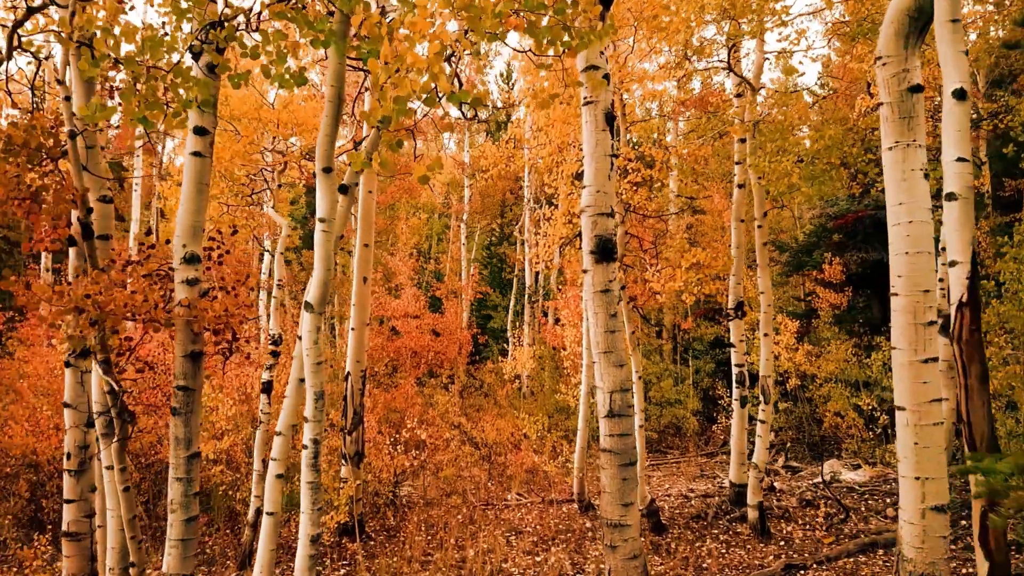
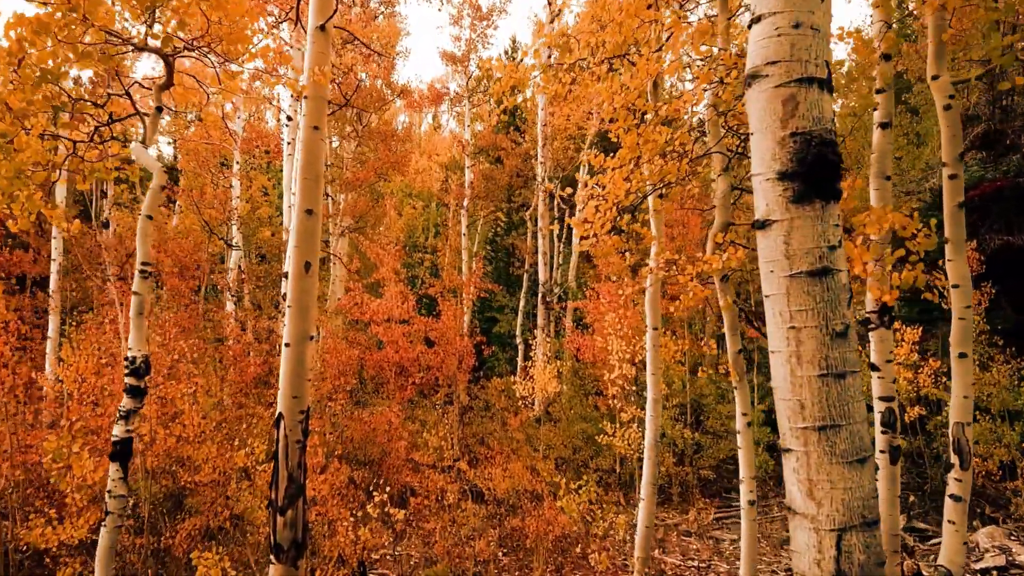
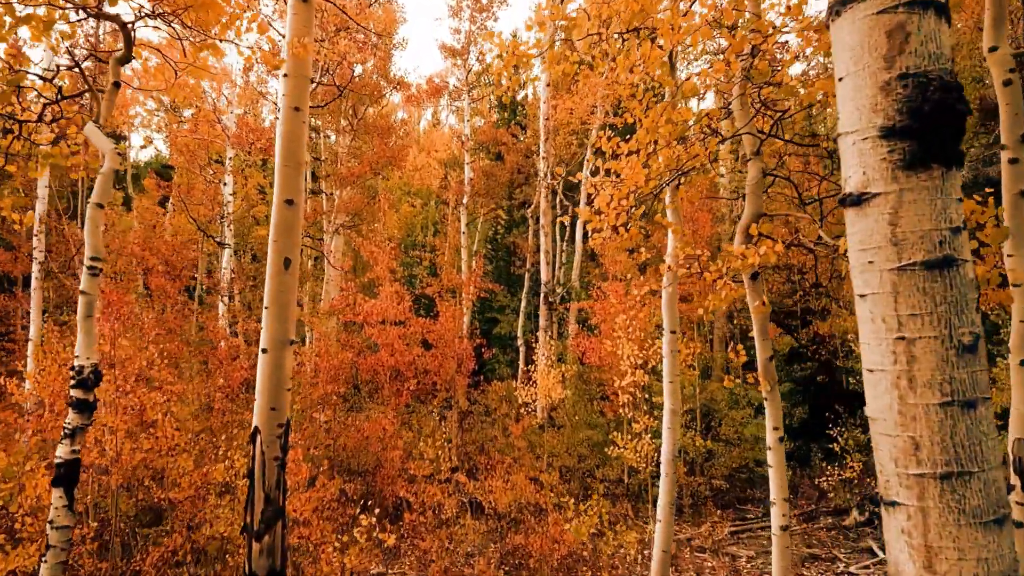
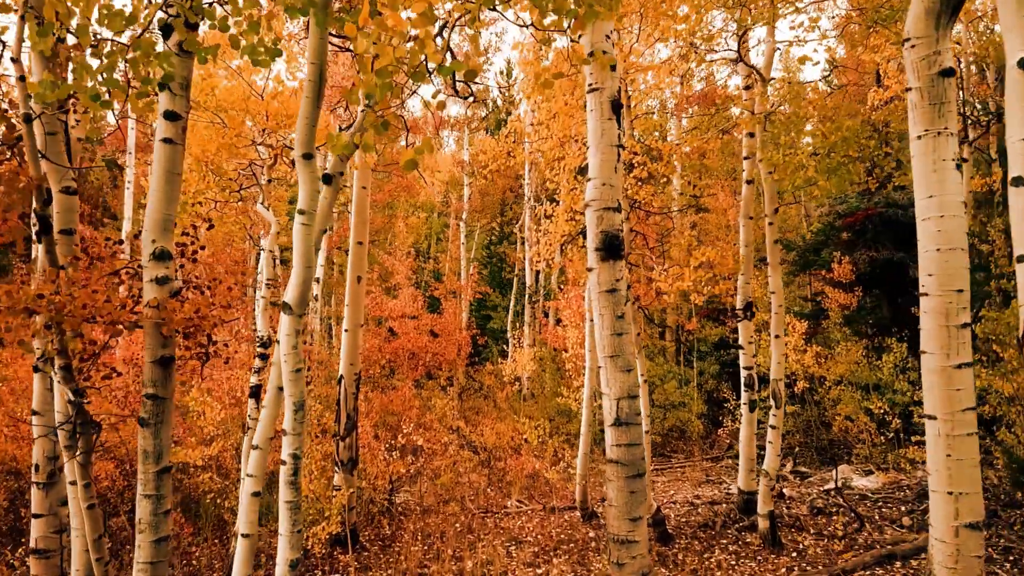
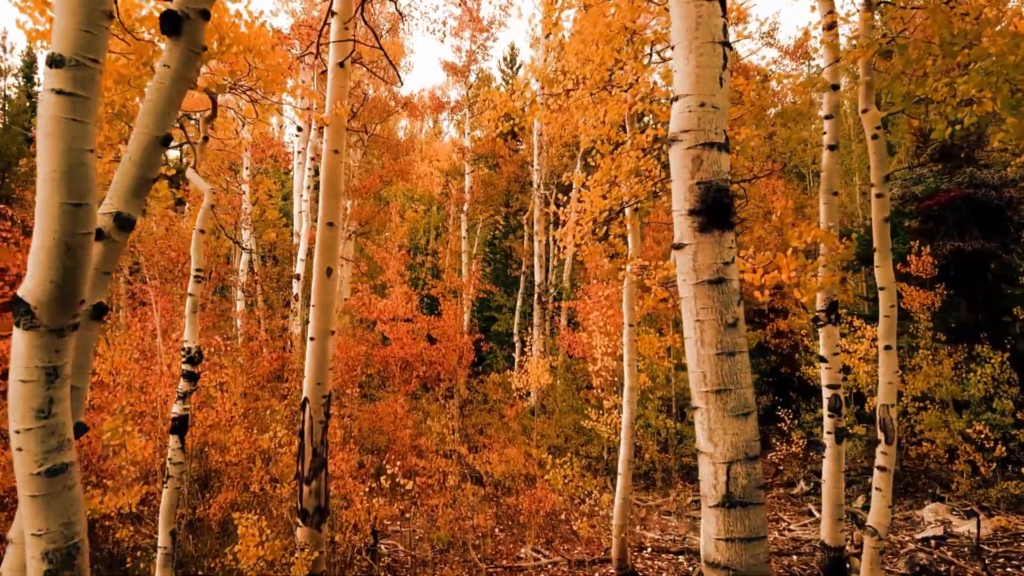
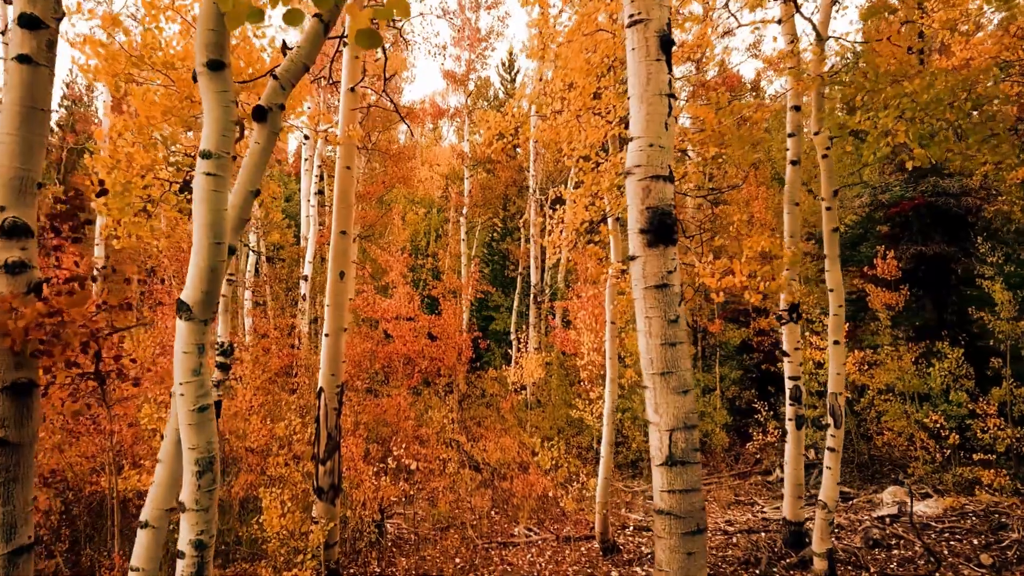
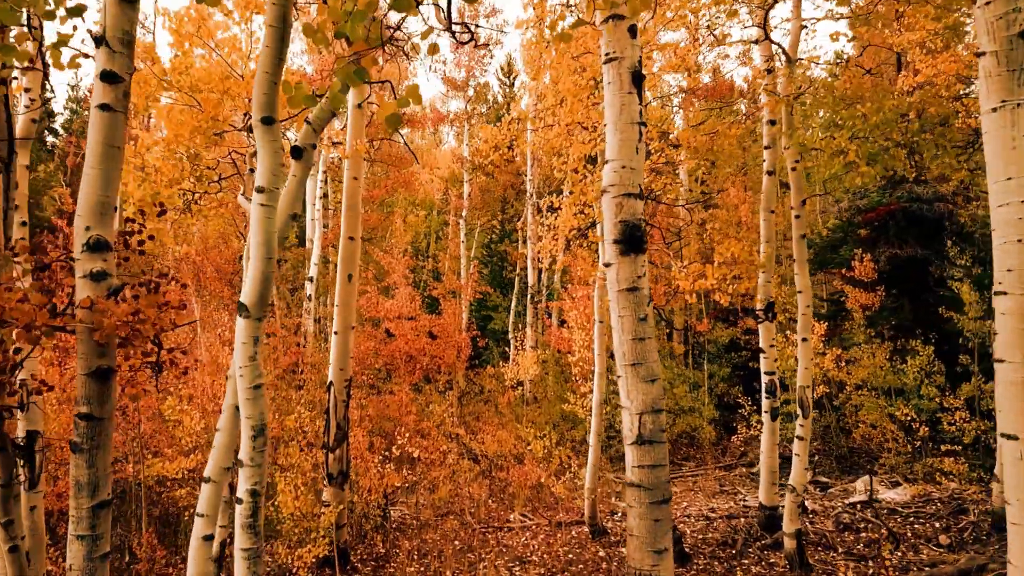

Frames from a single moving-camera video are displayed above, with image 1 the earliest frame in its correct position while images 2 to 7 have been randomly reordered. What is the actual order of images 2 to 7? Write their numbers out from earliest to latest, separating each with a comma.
4, 7, 6, 5, 2, 3
